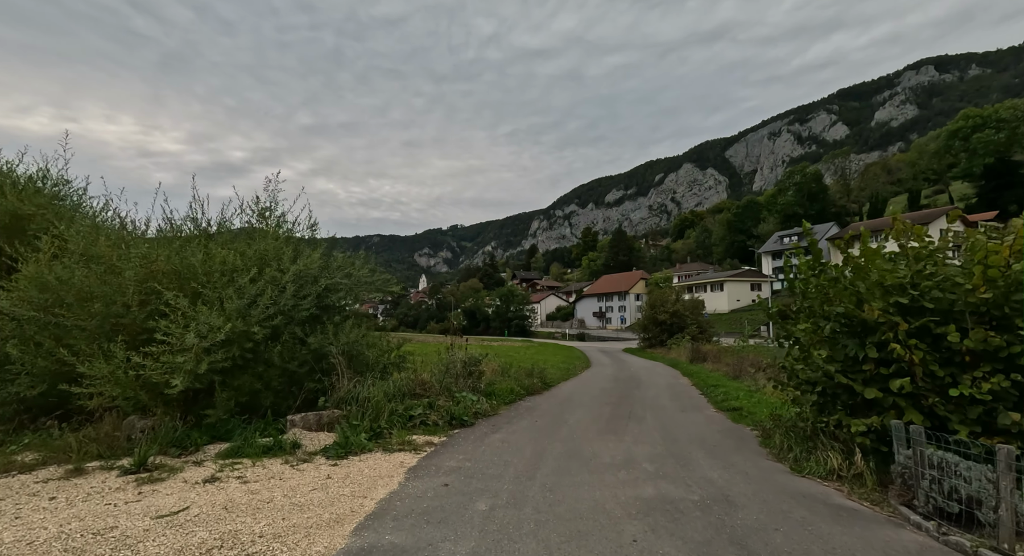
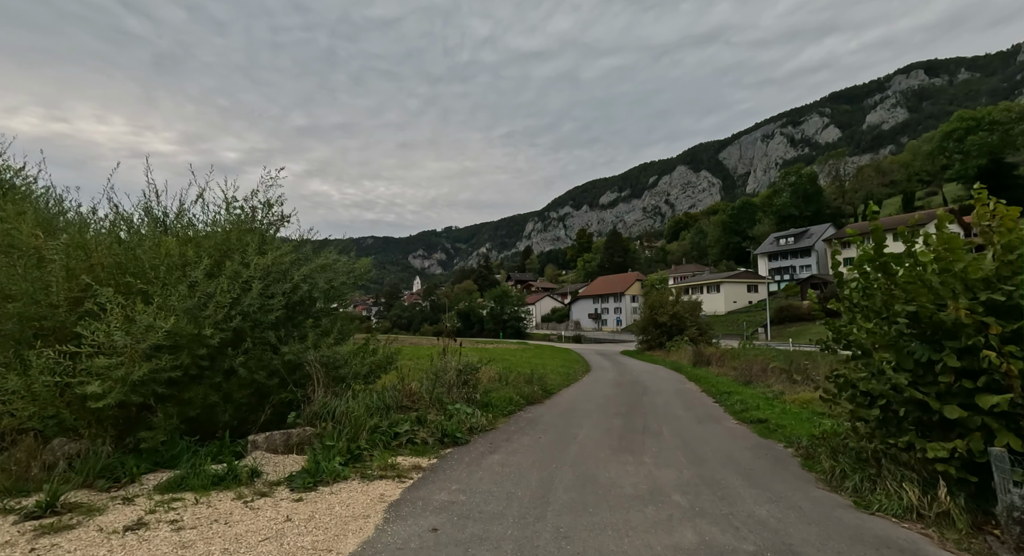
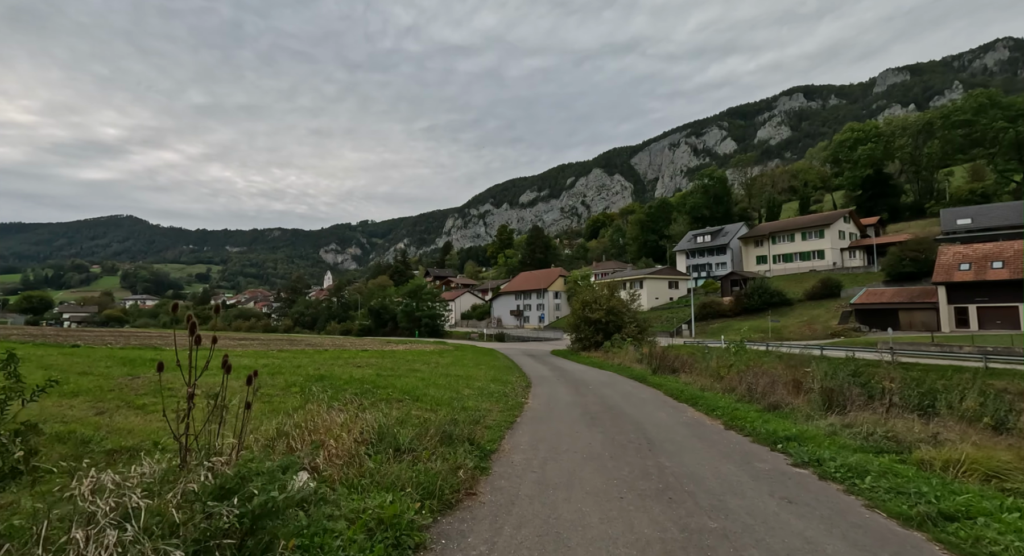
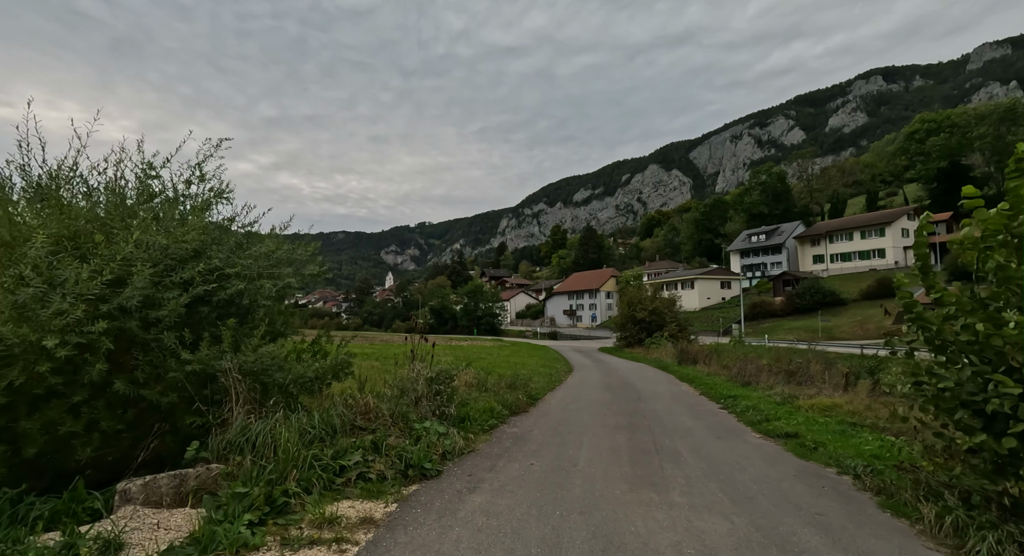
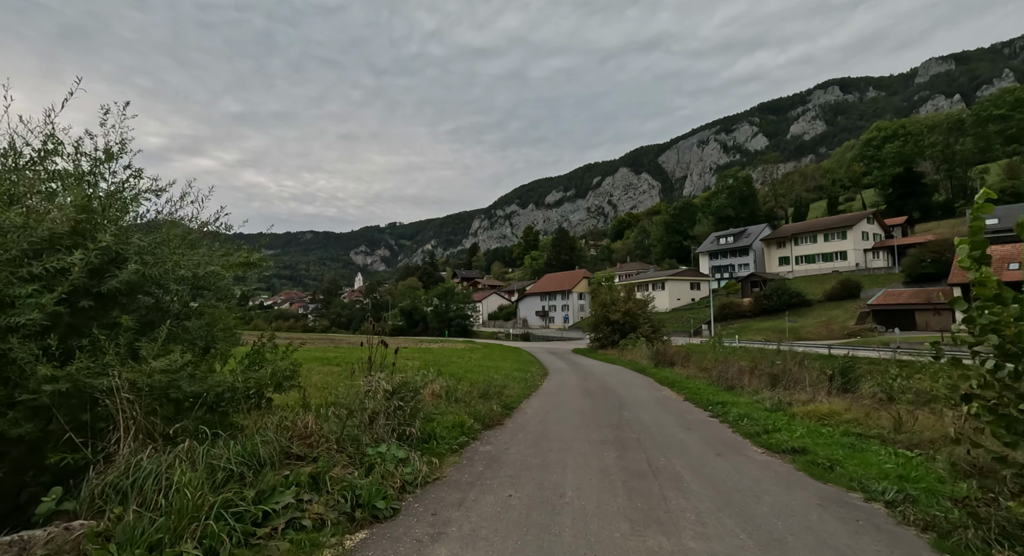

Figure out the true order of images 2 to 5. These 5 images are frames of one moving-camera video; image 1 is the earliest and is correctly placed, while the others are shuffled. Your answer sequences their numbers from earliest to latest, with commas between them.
2, 4, 5, 3
